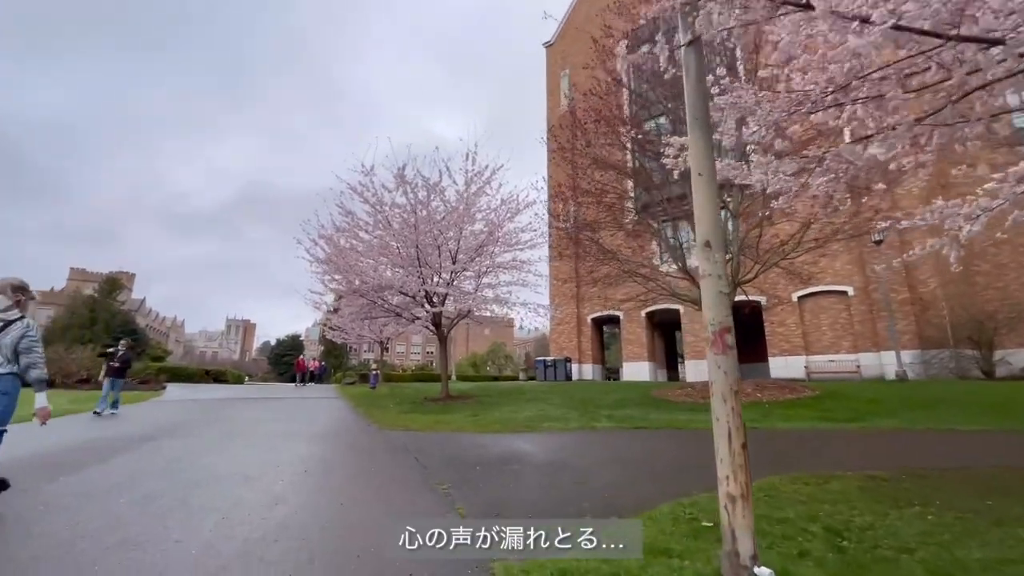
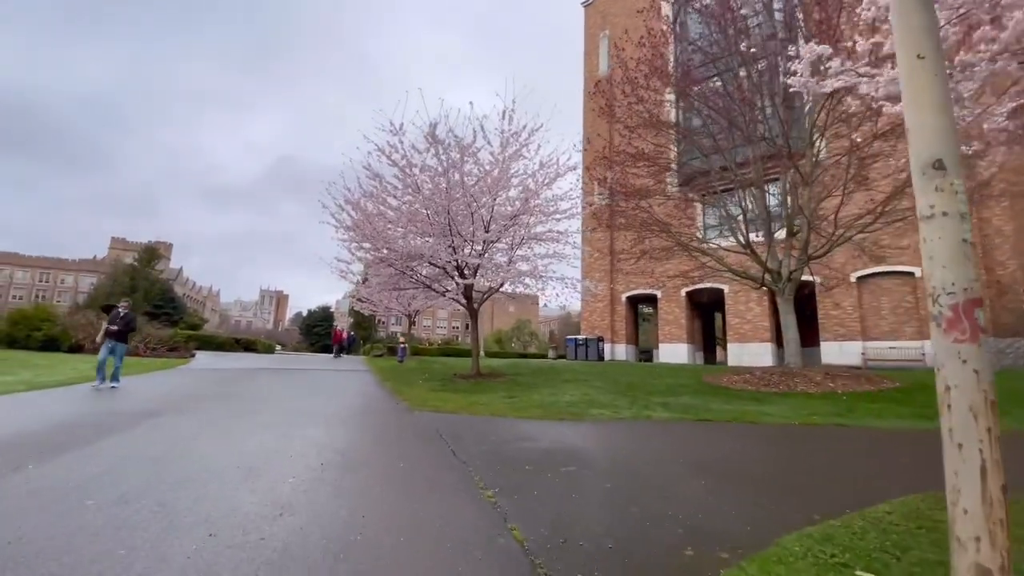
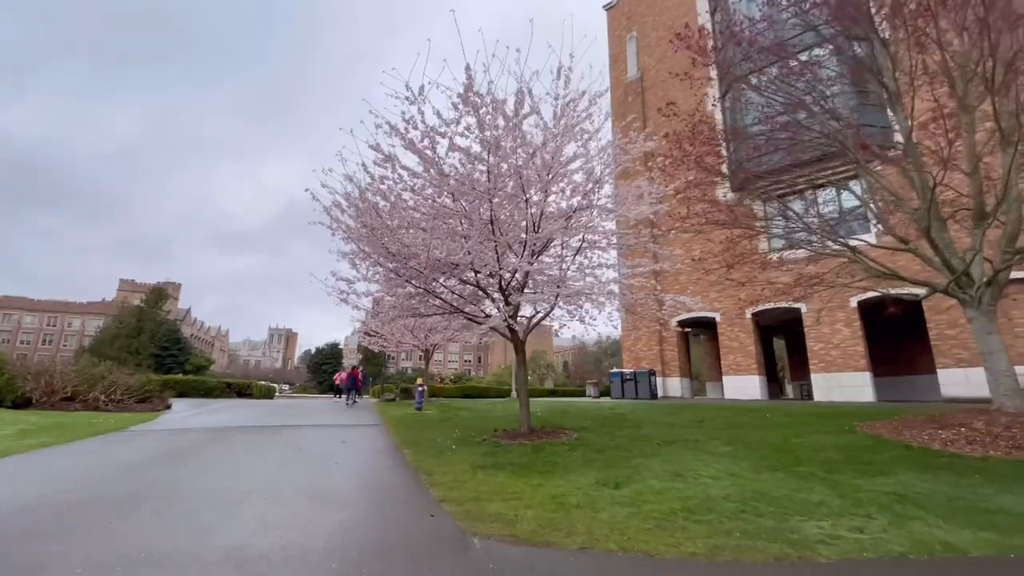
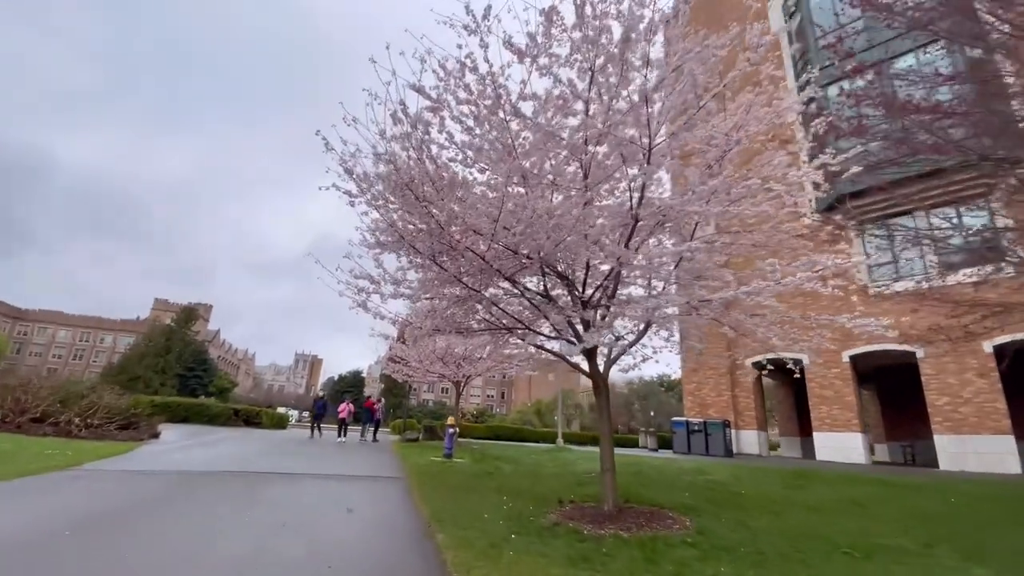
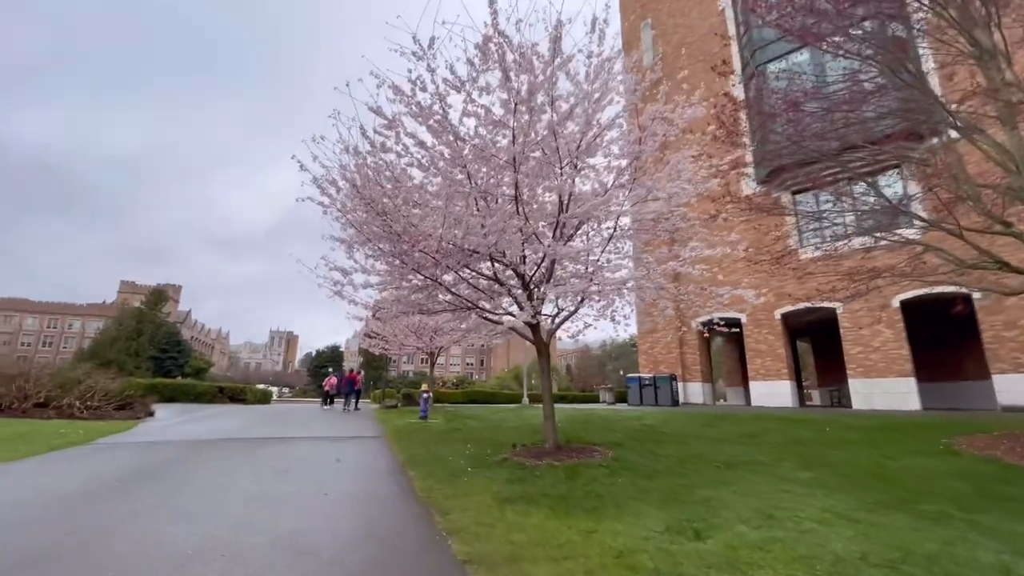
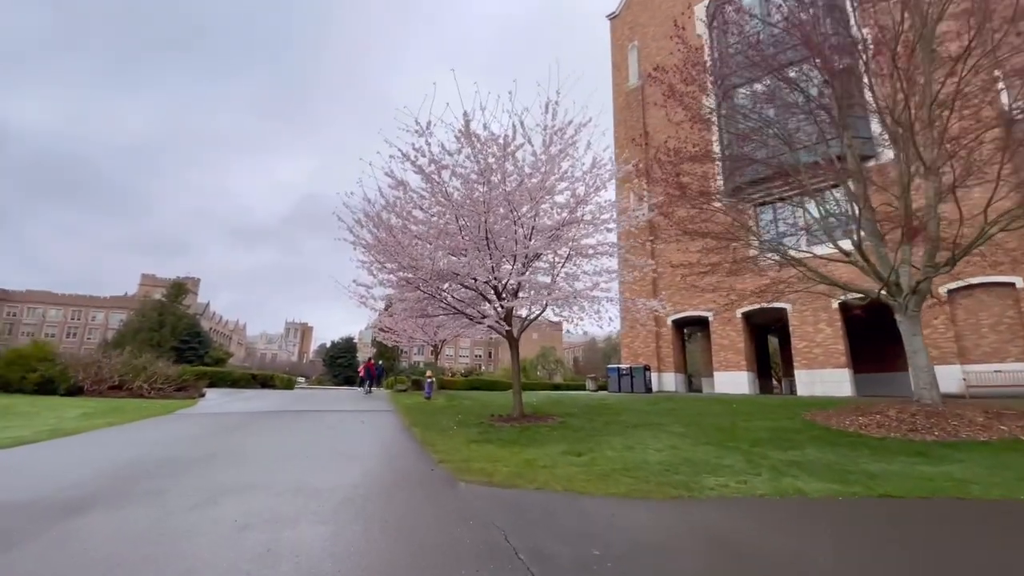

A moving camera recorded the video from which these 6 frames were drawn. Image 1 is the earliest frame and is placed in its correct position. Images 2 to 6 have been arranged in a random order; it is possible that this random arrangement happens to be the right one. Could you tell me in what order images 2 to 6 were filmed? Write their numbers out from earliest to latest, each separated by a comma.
2, 6, 3, 5, 4
